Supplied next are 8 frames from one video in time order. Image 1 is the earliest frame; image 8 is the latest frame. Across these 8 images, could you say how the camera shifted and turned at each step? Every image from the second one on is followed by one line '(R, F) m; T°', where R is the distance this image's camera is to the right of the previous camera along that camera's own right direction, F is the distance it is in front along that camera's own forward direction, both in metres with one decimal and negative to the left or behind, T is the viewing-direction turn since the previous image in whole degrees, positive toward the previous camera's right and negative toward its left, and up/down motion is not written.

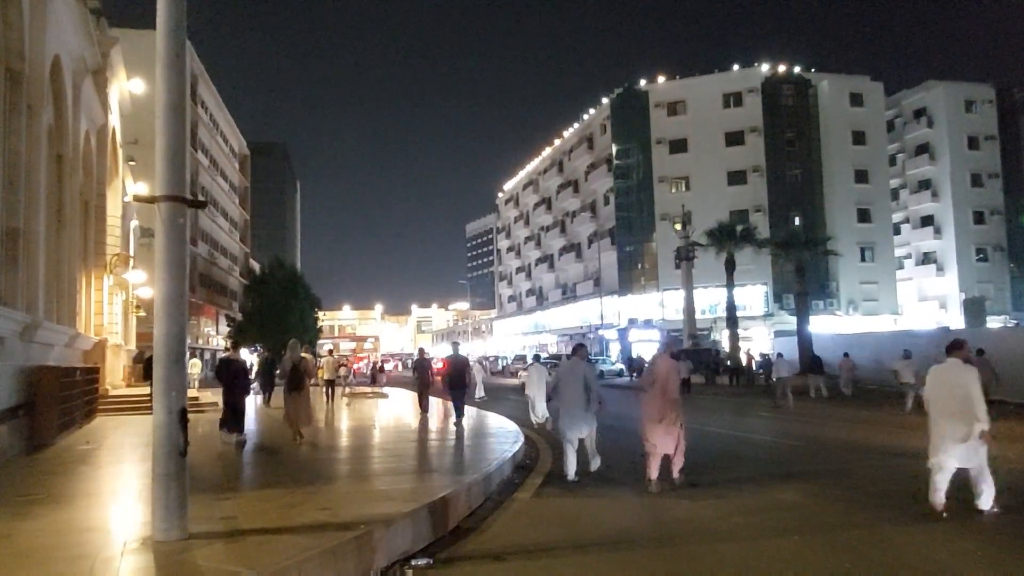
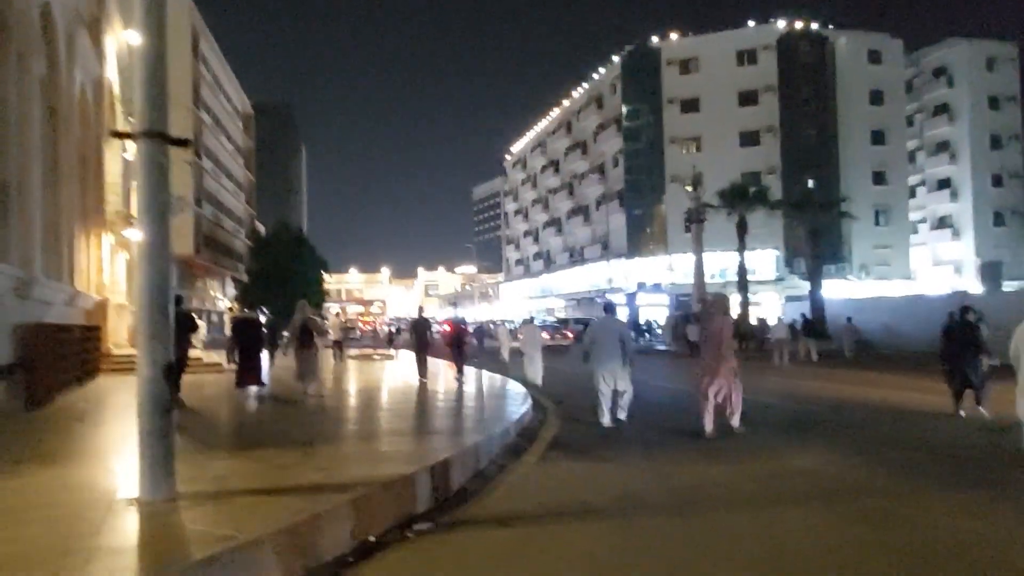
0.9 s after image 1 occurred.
(0.0, +0.5) m; 0°
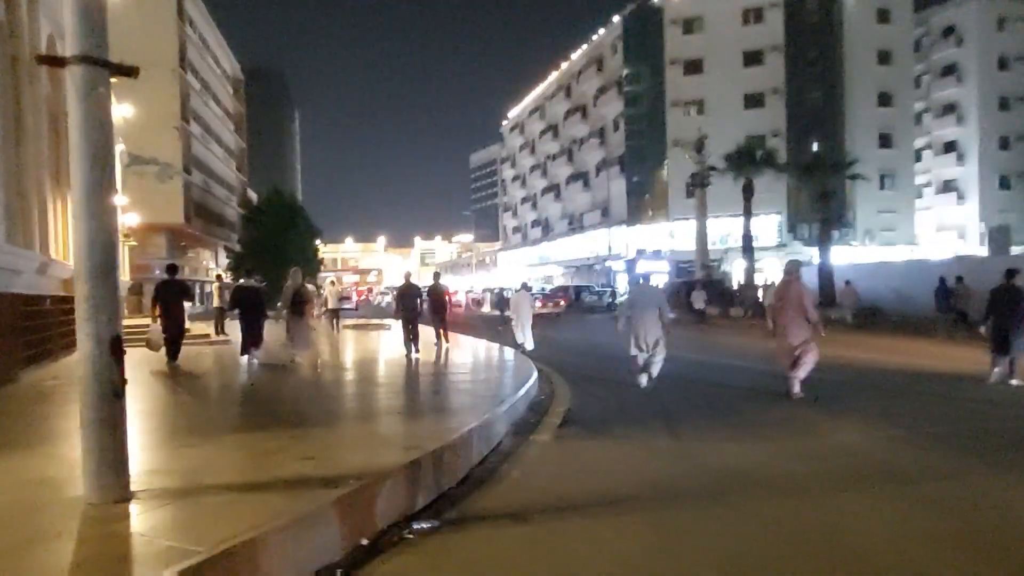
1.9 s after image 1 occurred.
(-0.1, +1.1) m; 0°
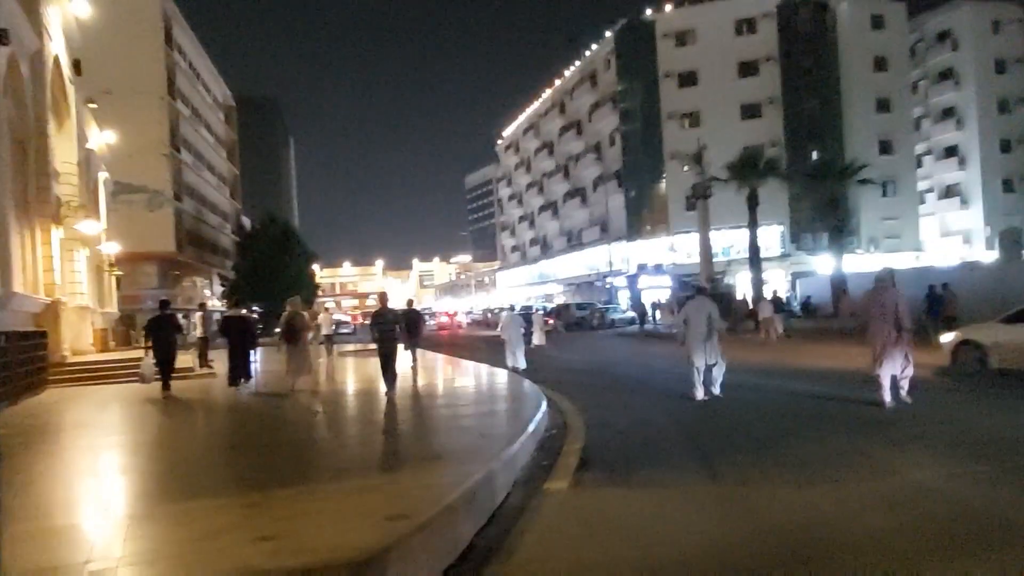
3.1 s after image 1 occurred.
(0.0, +1.5) m; 0°
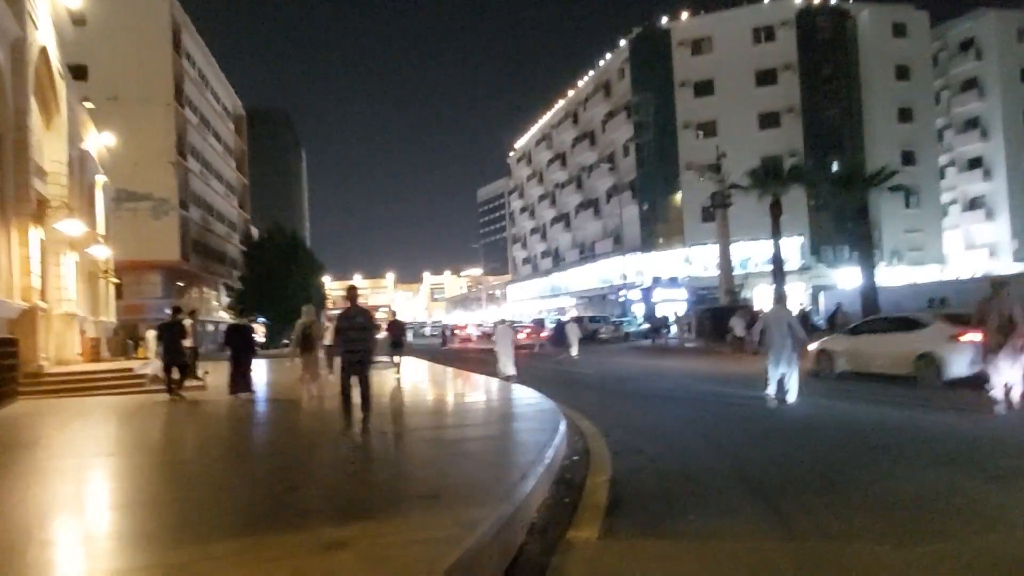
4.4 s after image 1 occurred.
(0.0, +1.7) m; -1°
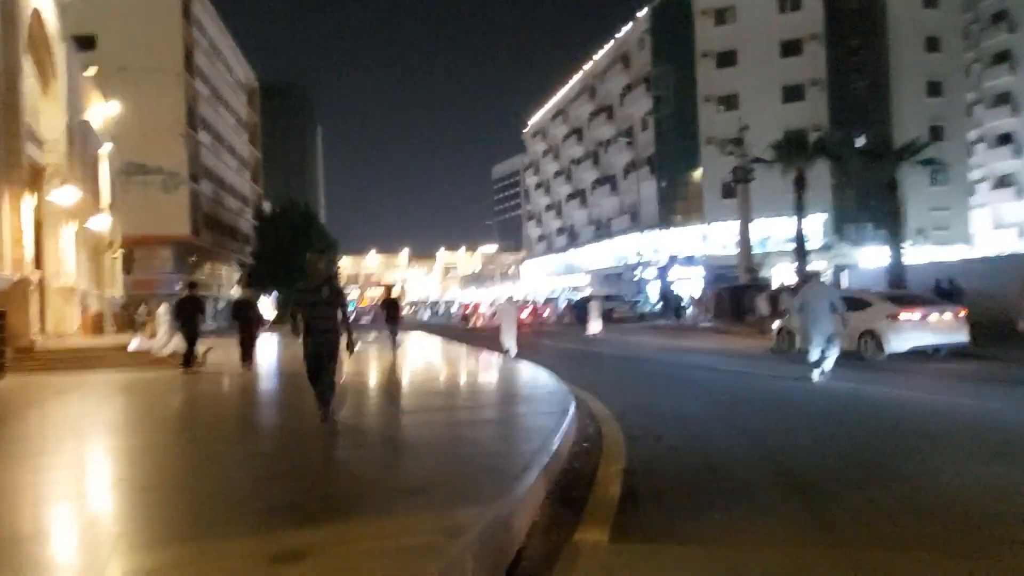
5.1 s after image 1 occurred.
(+0.1, +1.0) m; -1°
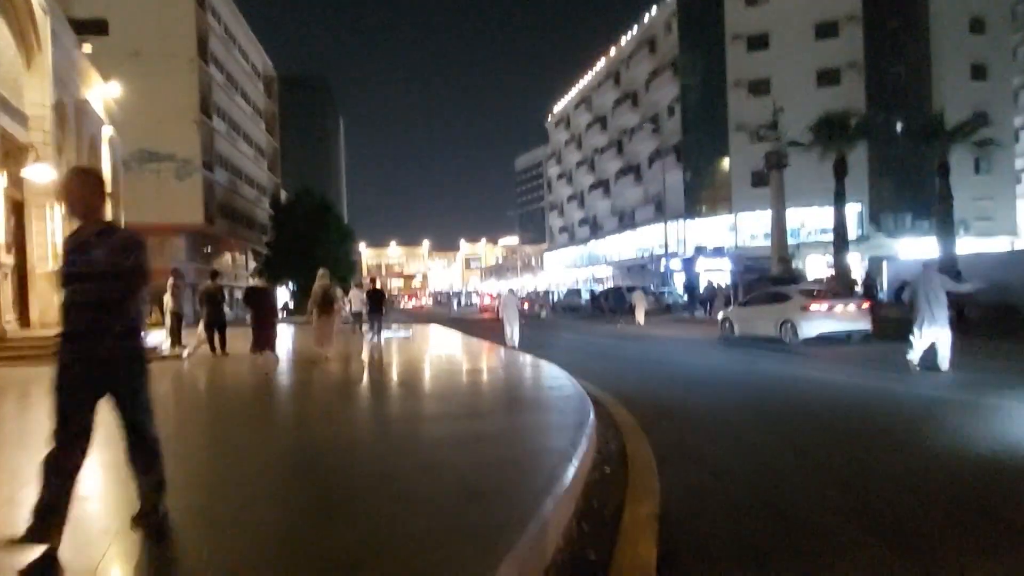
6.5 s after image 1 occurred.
(+0.1, +2.0) m; -1°
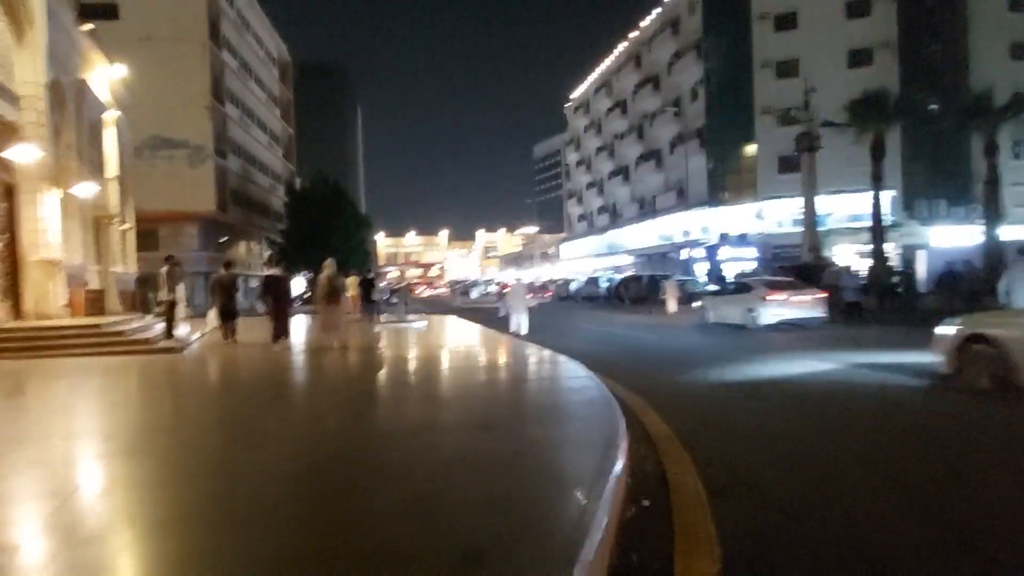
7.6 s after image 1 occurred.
(0.0, +1.5) m; -1°
